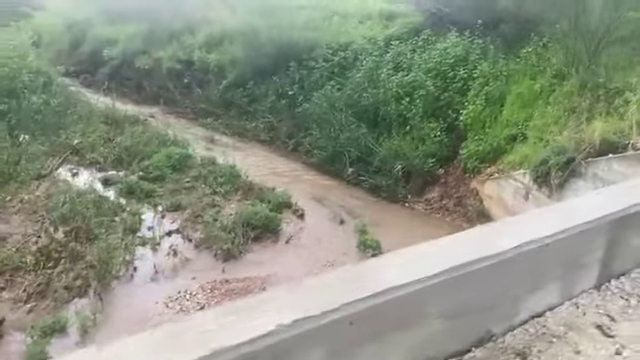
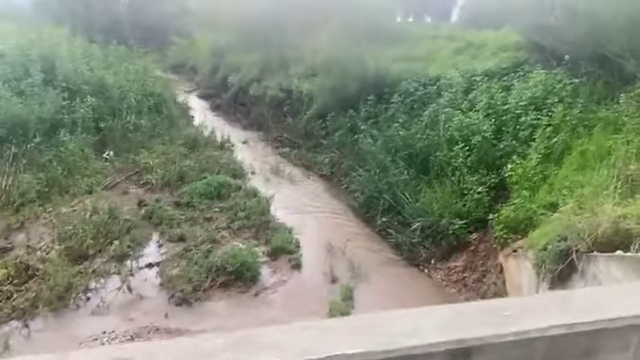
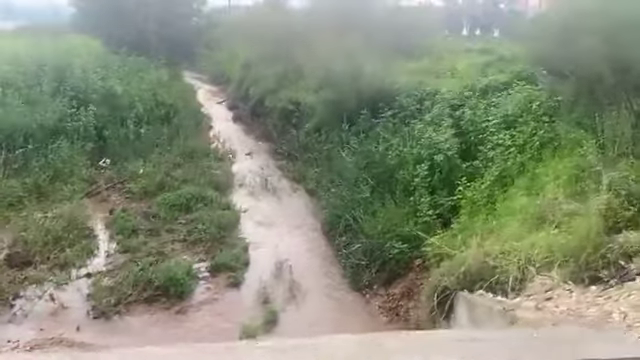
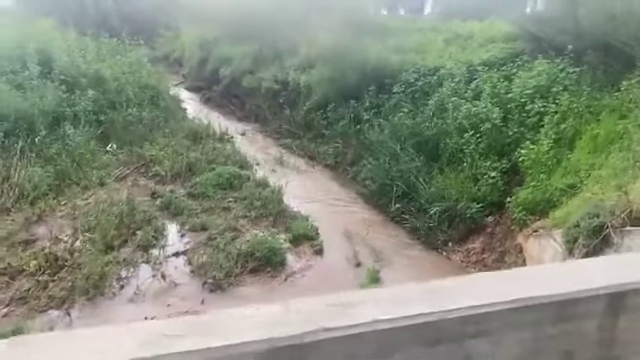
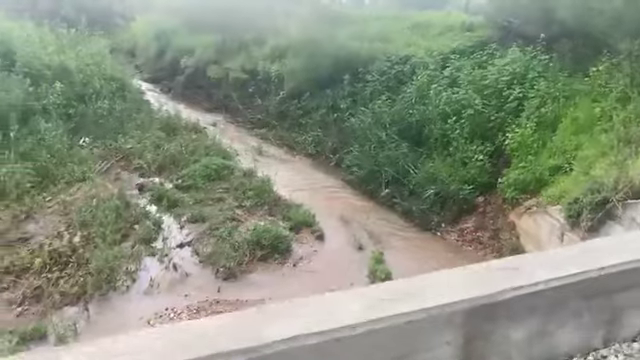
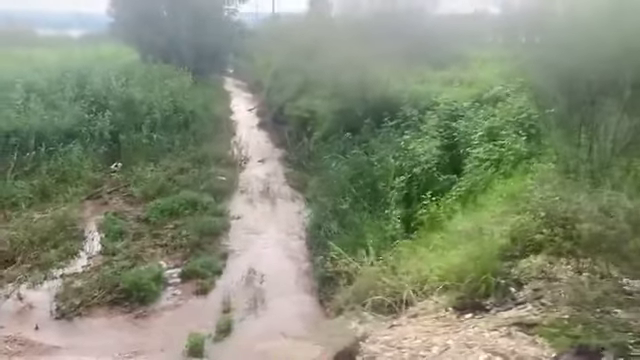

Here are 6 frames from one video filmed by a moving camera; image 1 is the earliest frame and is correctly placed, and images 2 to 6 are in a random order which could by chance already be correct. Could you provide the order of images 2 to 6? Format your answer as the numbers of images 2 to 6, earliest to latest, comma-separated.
5, 4, 2, 3, 6
